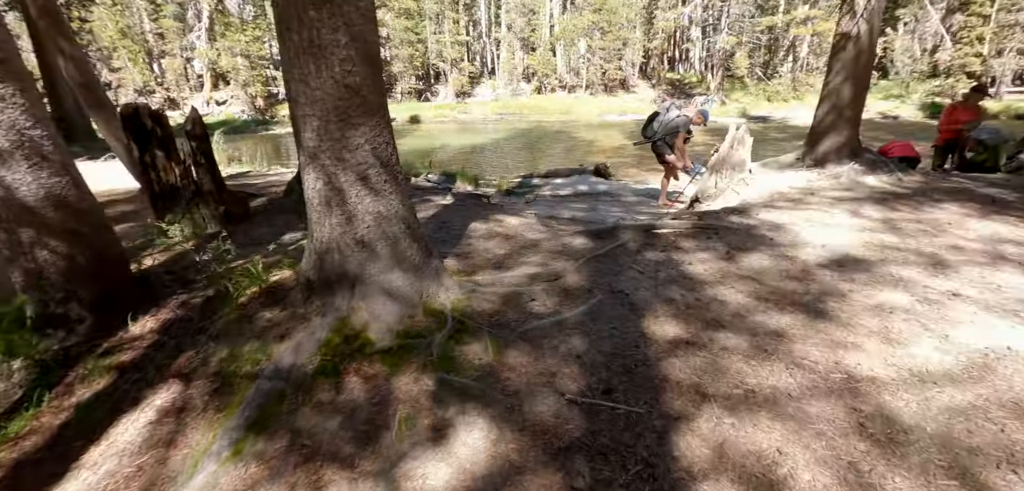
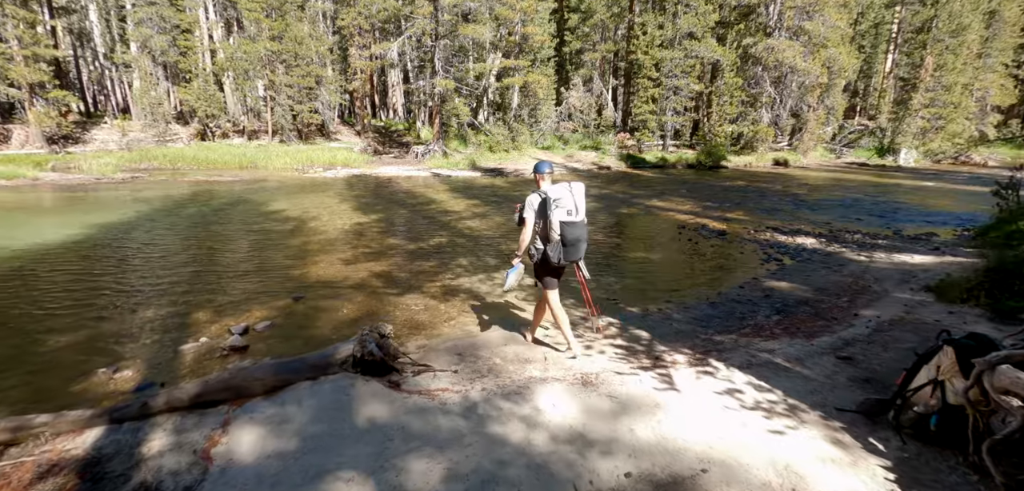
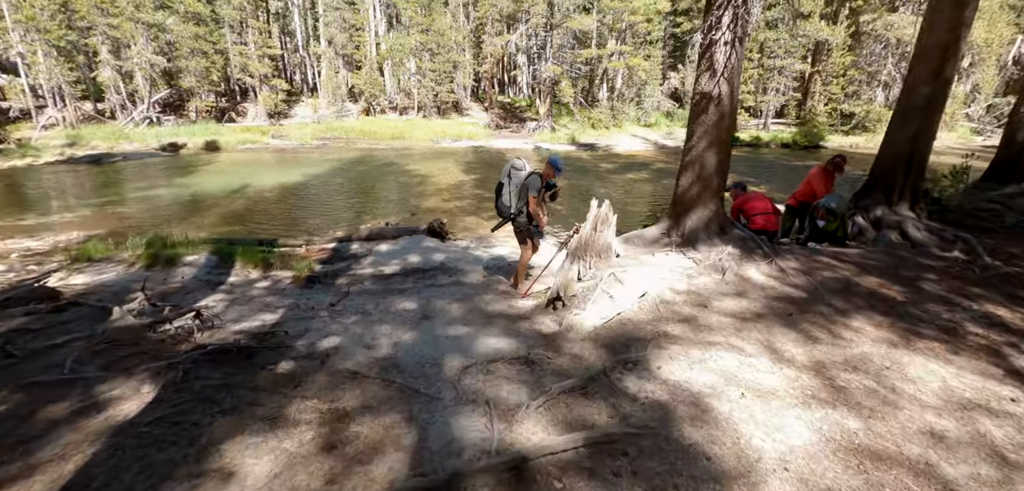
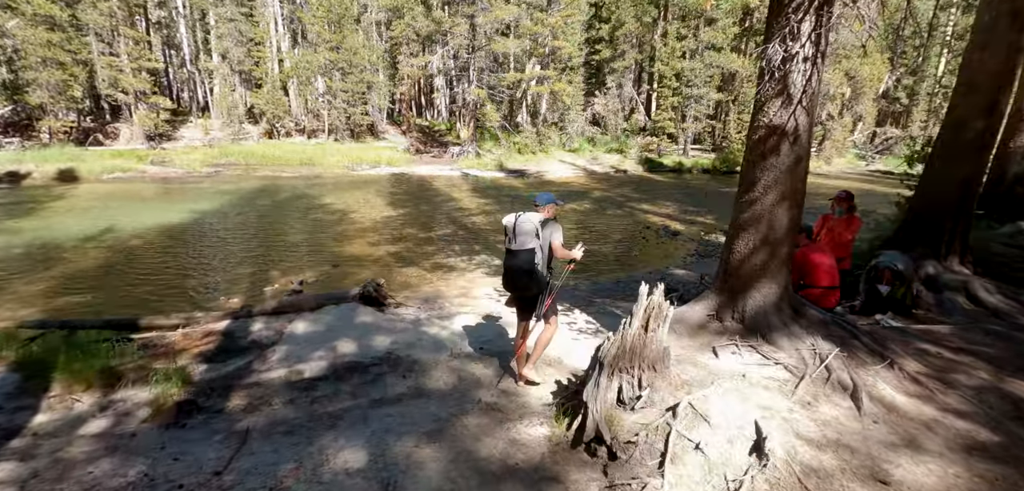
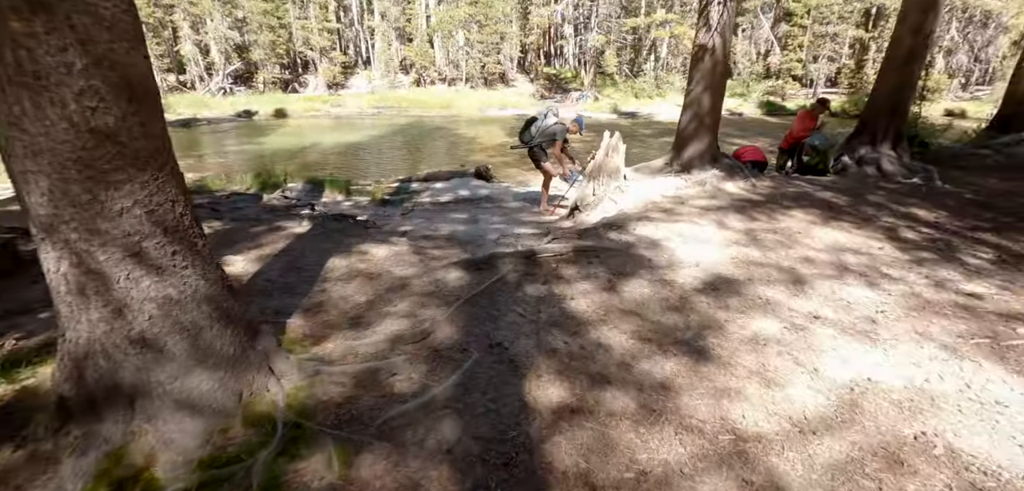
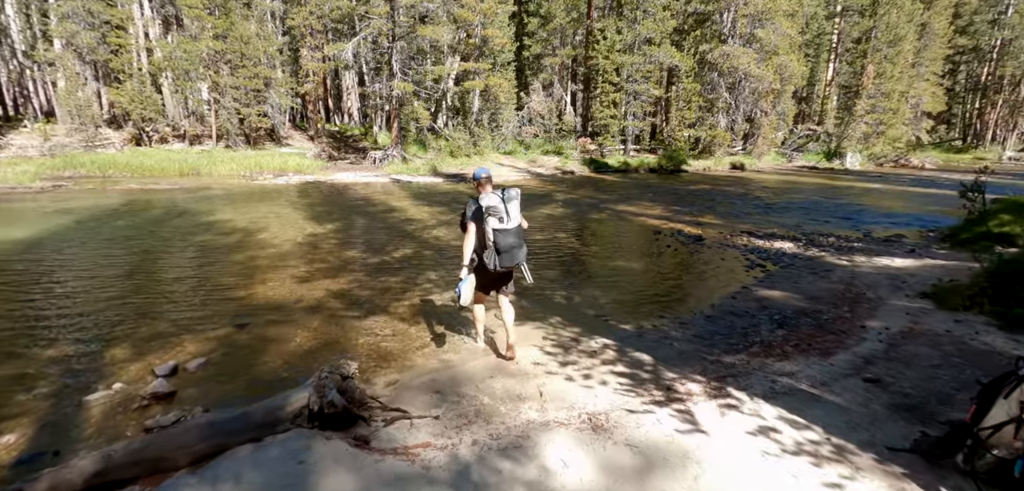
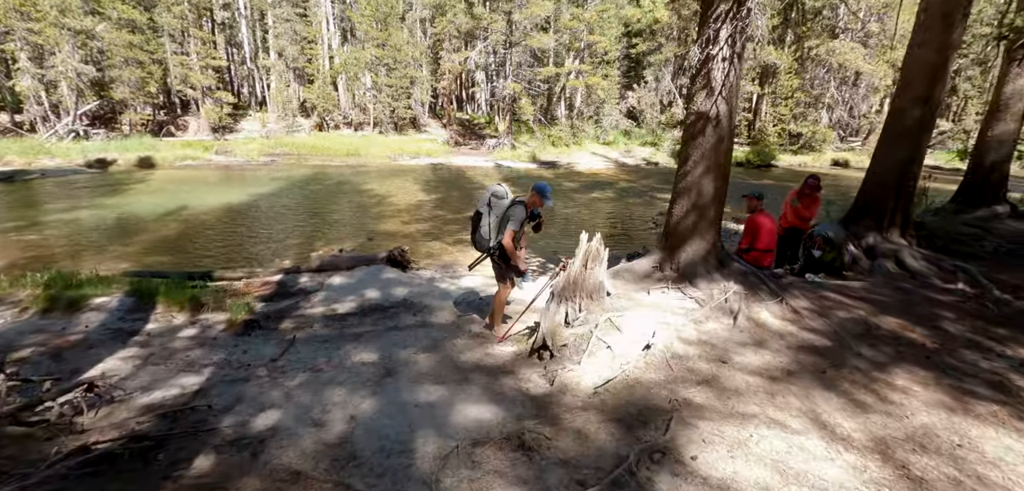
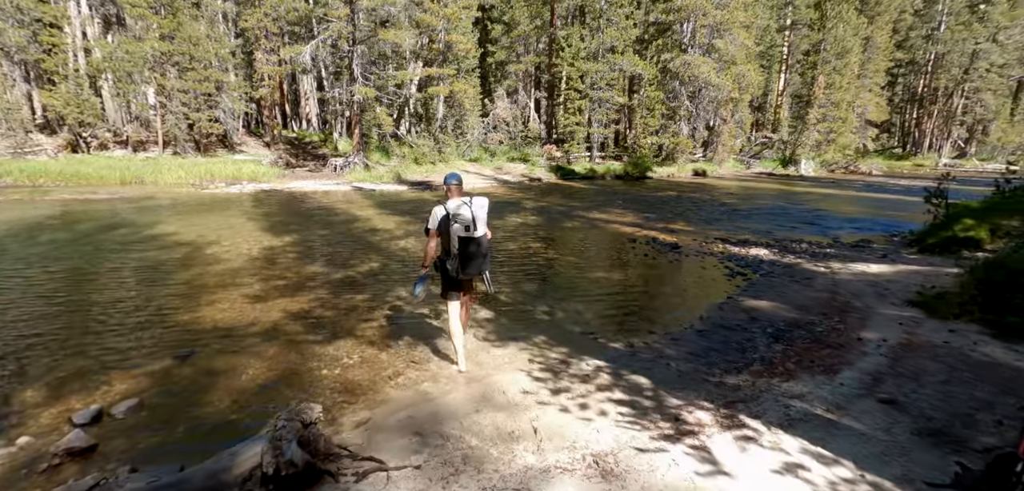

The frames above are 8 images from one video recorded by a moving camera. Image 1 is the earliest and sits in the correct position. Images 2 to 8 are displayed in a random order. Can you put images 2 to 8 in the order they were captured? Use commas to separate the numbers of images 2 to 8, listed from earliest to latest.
5, 3, 7, 4, 2, 6, 8
